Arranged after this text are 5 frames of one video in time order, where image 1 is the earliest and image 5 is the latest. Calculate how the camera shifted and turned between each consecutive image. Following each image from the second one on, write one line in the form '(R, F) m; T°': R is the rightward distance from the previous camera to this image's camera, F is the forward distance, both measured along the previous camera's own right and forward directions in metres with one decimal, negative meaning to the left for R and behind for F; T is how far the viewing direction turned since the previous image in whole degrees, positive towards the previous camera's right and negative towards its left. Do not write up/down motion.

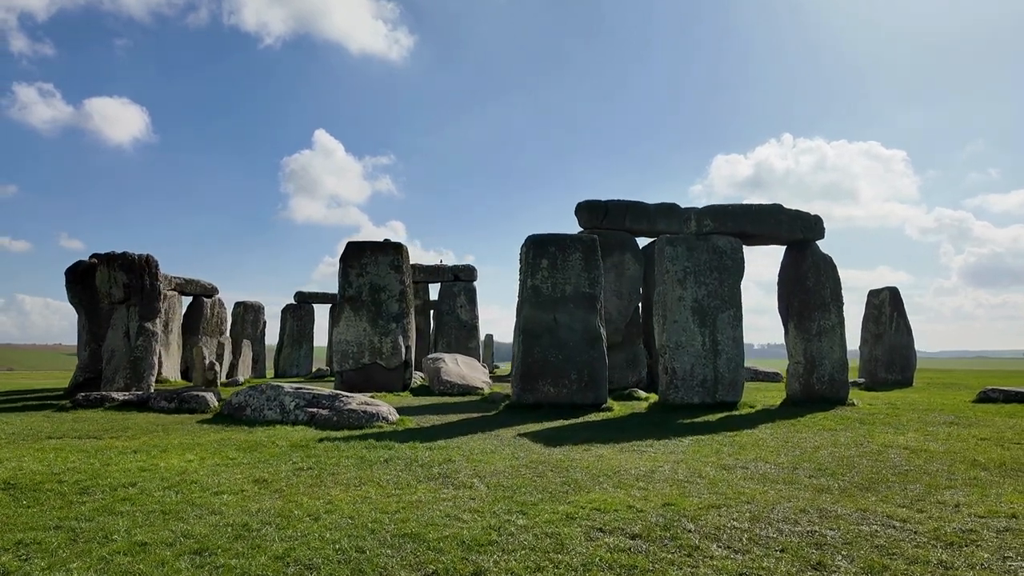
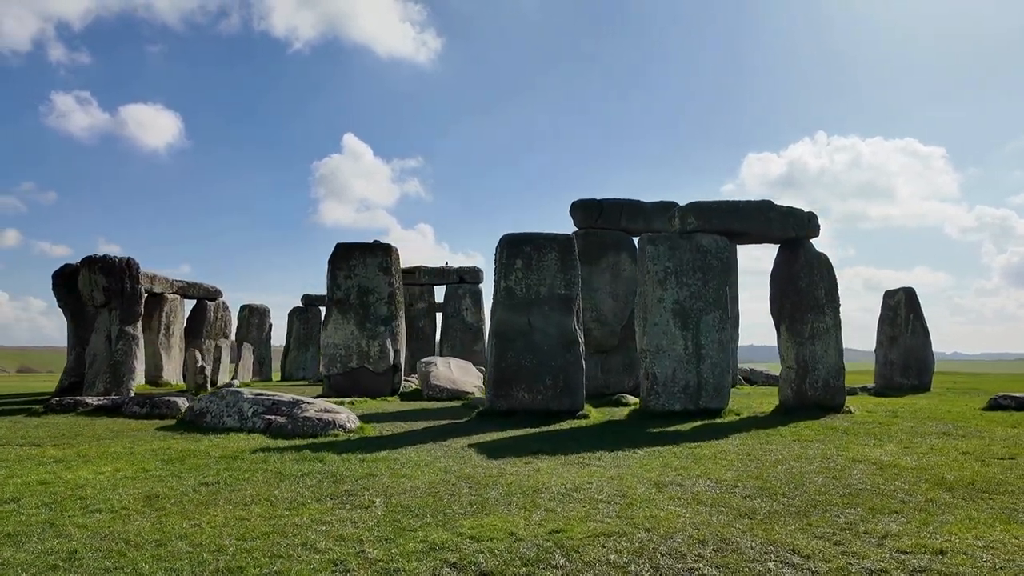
(+0.8, +0.4) m; -2°
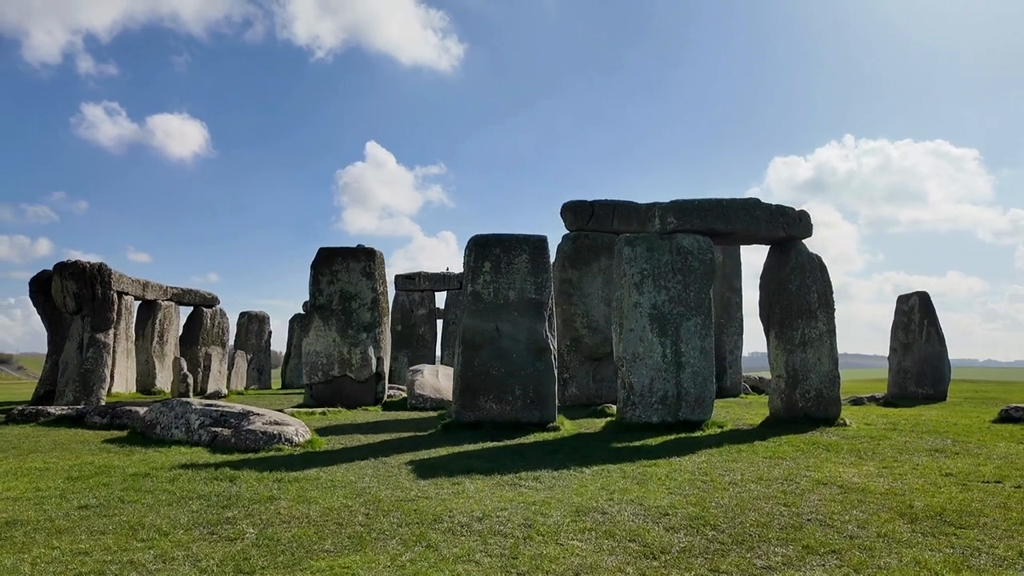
(+0.7, +0.5) m; -2°
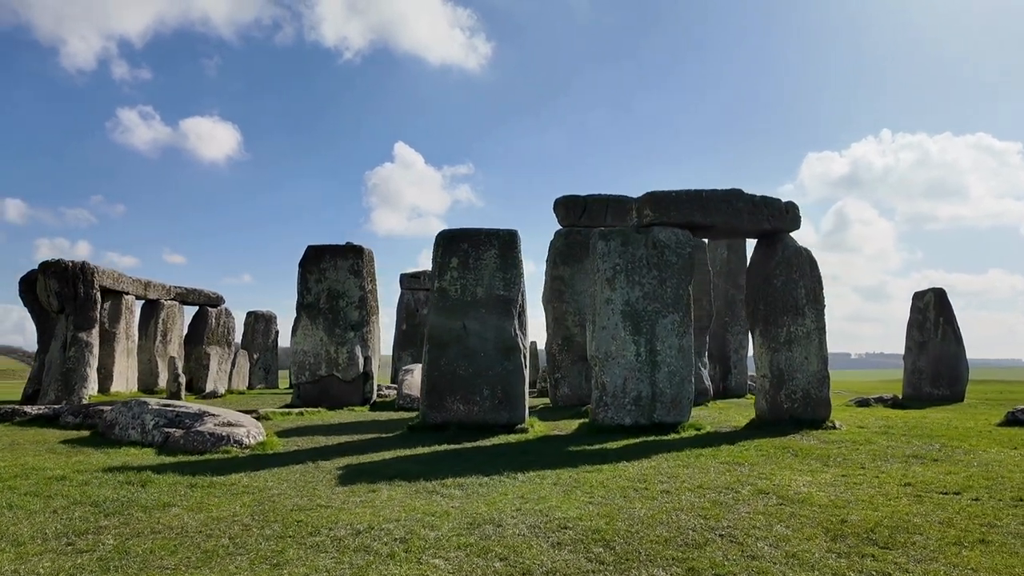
(+0.8, +0.4) m; -2°
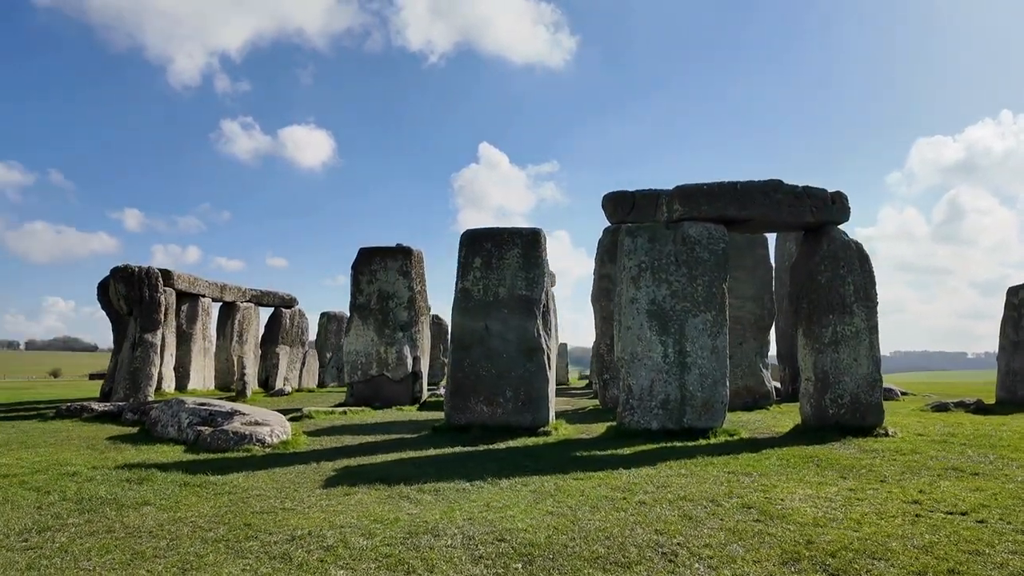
(+0.8, +0.2) m; -7°
